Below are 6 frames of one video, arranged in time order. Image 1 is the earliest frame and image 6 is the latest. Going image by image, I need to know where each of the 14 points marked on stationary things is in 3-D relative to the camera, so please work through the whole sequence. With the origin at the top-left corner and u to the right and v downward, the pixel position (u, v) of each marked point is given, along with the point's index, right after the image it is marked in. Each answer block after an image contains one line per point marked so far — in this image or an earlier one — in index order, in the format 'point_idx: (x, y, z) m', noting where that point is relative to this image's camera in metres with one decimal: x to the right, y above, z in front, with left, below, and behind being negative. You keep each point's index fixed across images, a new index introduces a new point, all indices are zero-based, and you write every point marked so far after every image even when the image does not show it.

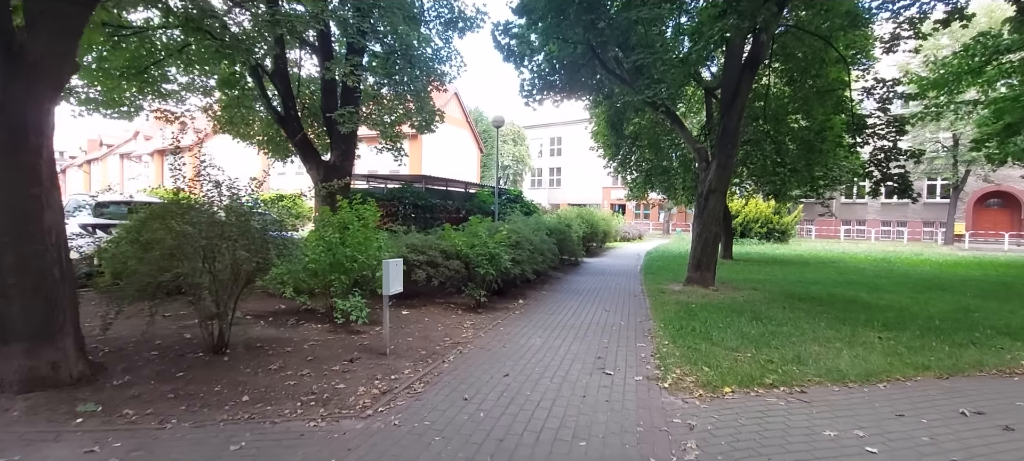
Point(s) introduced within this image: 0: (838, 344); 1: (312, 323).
0: (+4.3, -1.5, +6.9) m
1: (-2.9, -1.3, +7.4) m
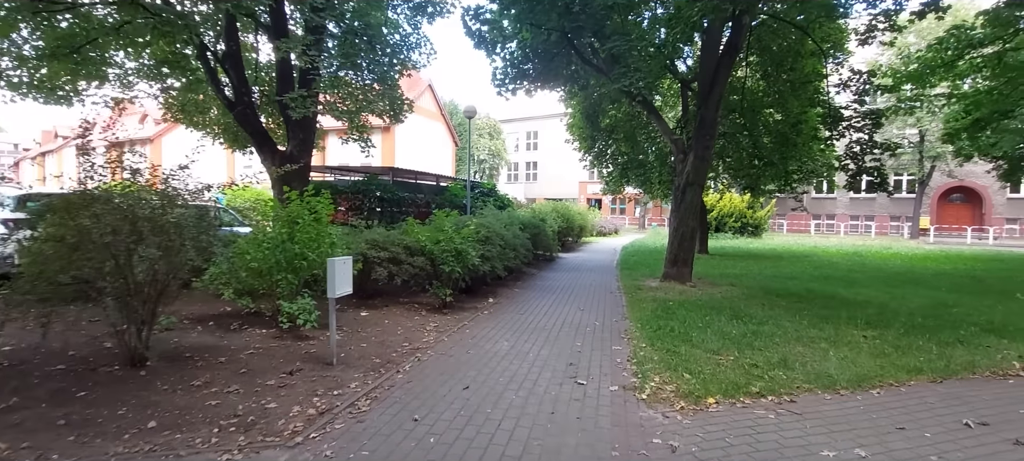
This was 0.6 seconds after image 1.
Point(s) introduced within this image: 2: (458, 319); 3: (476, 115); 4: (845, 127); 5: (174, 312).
0: (+3.9, -1.4, +6.5) m
1: (-3.3, -1.3, +6.7) m
2: (-0.8, -1.3, +7.9) m
3: (-1.2, +3.7, +16.5) m
4: (+9.2, +2.8, +14.1) m
5: (-4.7, -1.1, +7.2) m
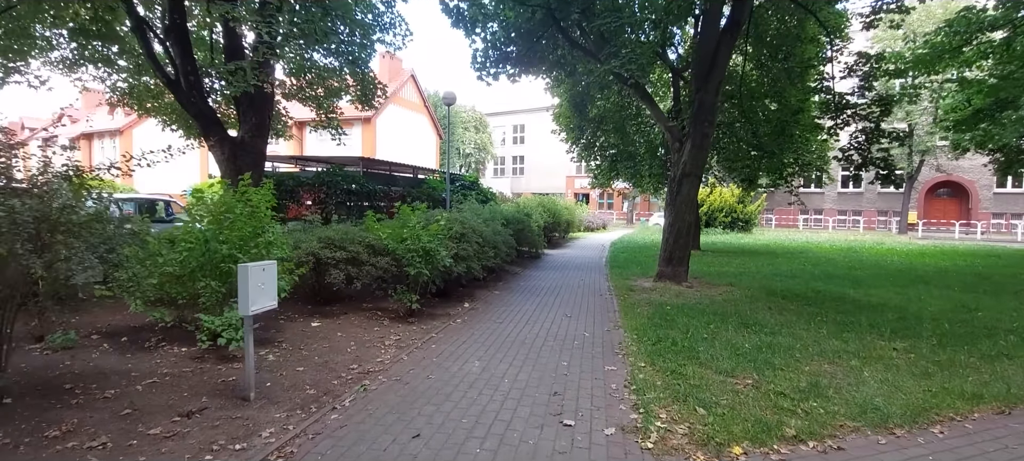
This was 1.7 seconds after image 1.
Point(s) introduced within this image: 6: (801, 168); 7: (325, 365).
0: (+3.6, -1.4, +5.5) m
1: (-3.6, -1.2, +5.5) m
2: (-1.1, -1.3, +6.8) m
3: (-1.7, +3.8, +15.3) m
4: (+8.7, +3.0, +13.2) m
5: (-5.0, -1.1, +6.0) m
6: (+10.8, +2.4, +19.3) m
7: (-1.8, -1.3, +5.0) m
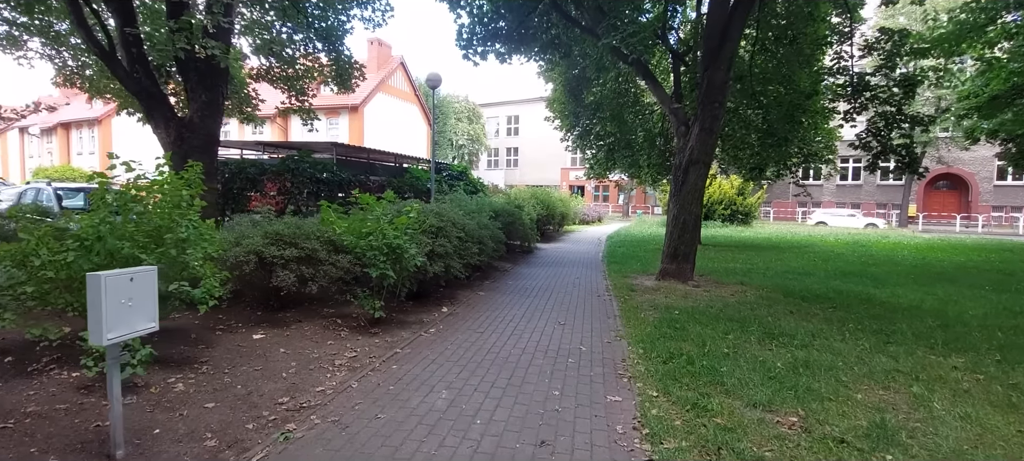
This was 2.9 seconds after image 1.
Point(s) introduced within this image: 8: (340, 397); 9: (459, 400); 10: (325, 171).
0: (+3.4, -1.3, +4.4) m
1: (-3.8, -1.2, +4.4) m
2: (-1.3, -1.2, +5.6) m
3: (-2.0, +4.0, +14.1) m
4: (+8.5, +3.1, +12.1) m
5: (-5.2, -1.0, +4.9) m
6: (+10.5, +2.6, +18.3) m
7: (-2.0, -1.3, +3.9) m
8: (-1.3, -1.3, +4.0) m
9: (-0.4, -1.3, +4.0) m
10: (-3.9, +1.2, +10.8) m
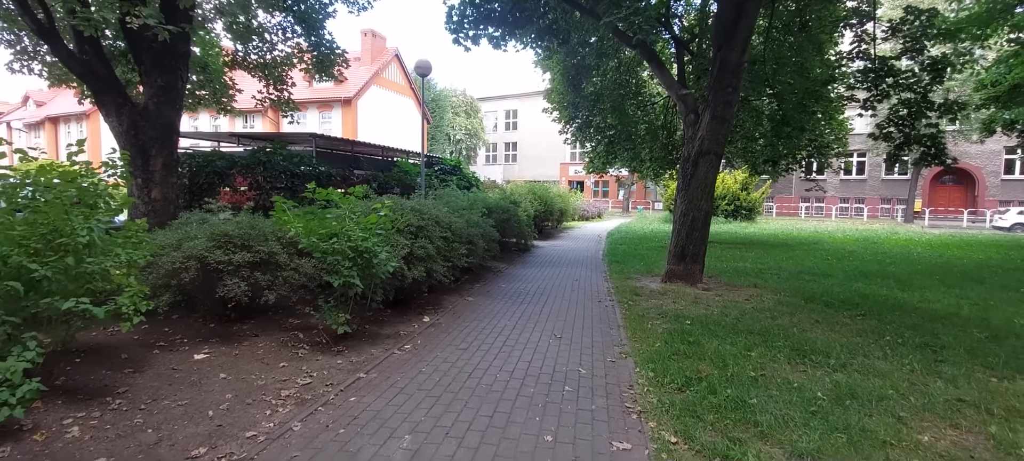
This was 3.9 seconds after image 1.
0: (+3.3, -1.4, +3.6) m
1: (-3.9, -1.2, +3.5) m
2: (-1.5, -1.2, +4.8) m
3: (-2.1, +4.1, +13.2) m
4: (+8.3, +3.2, +11.3) m
5: (-5.3, -1.1, +4.0) m
6: (+10.3, +2.7, +17.4) m
7: (-2.1, -1.3, +3.0) m
8: (-1.5, -1.3, +3.2) m
9: (-0.5, -1.3, +3.1) m
10: (-4.0, +1.3, +9.9) m
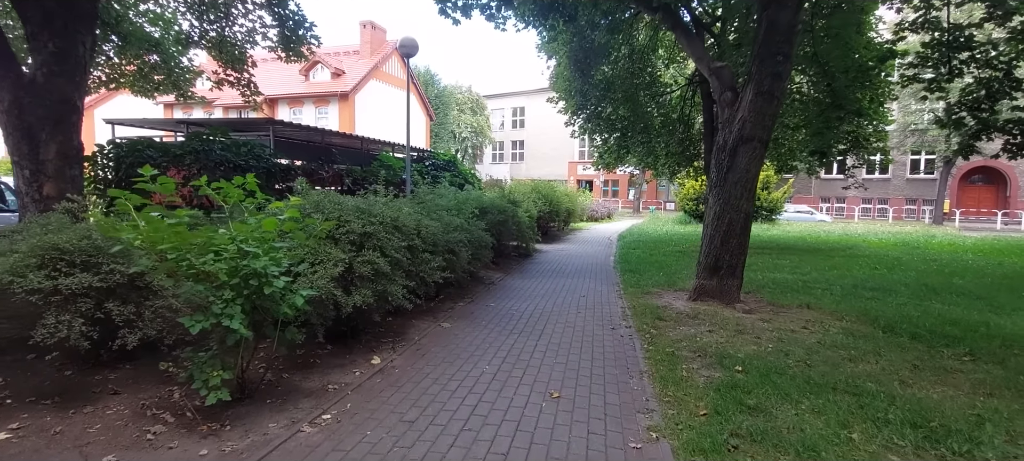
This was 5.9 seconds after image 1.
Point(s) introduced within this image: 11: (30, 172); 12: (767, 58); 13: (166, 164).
0: (+3.1, -1.4, +1.8) m
1: (-4.1, -1.3, +1.8) m
2: (-1.7, -1.3, +3.0) m
3: (-2.1, +4.0, +11.5) m
4: (+8.2, +3.1, +9.3) m
5: (-5.5, -1.1, +2.3) m
6: (+10.4, +2.6, +15.4) m
7: (-2.3, -1.4, +1.3) m
8: (-1.7, -1.4, +1.4) m
9: (-0.7, -1.4, +1.4) m
10: (-4.1, +1.2, +8.2) m
11: (-5.7, +0.7, +6.1) m
12: (+3.4, +2.3, +6.8) m
13: (-5.1, +1.0, +7.6) m
